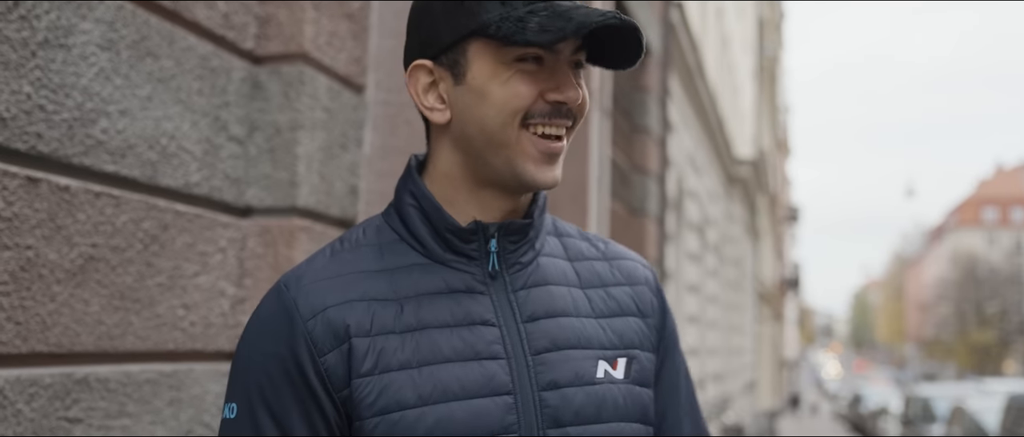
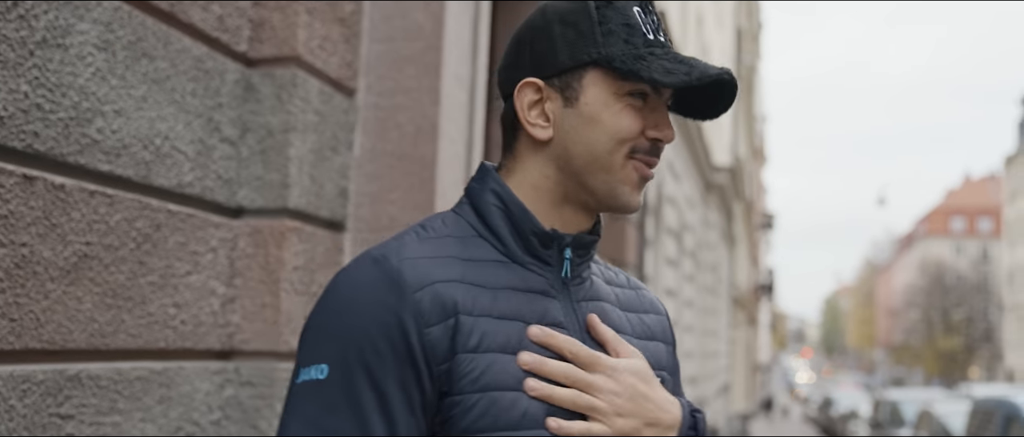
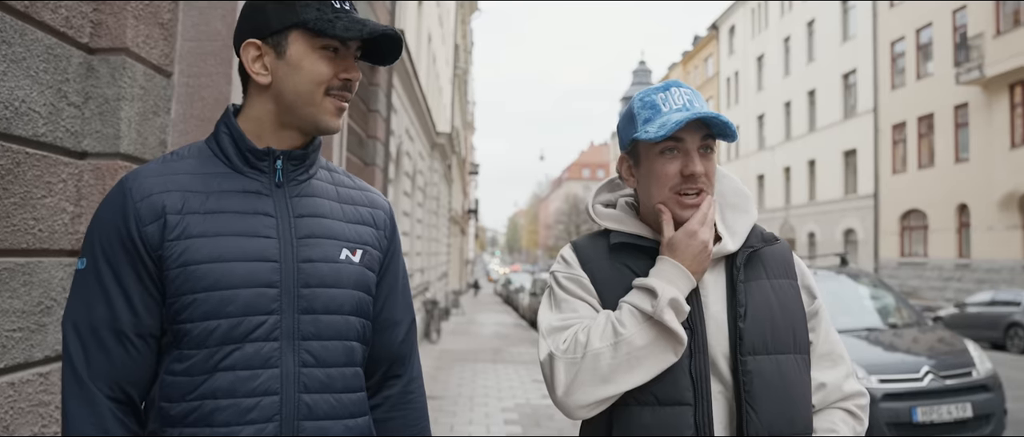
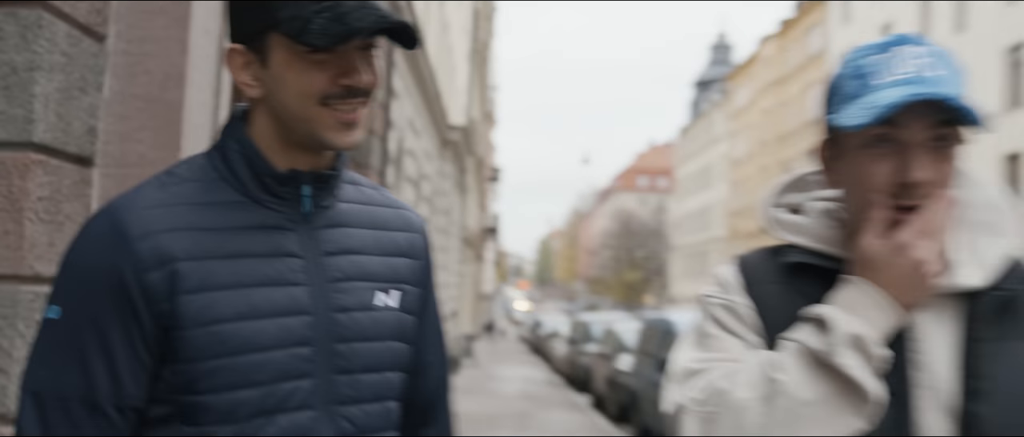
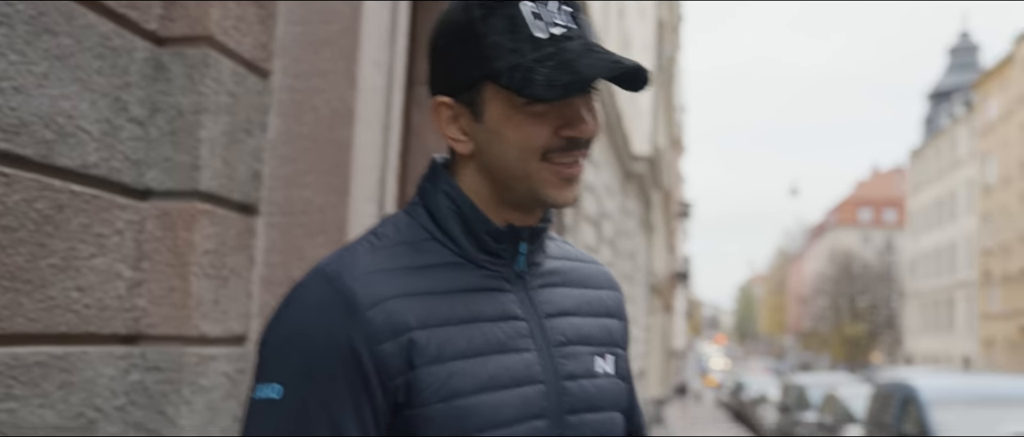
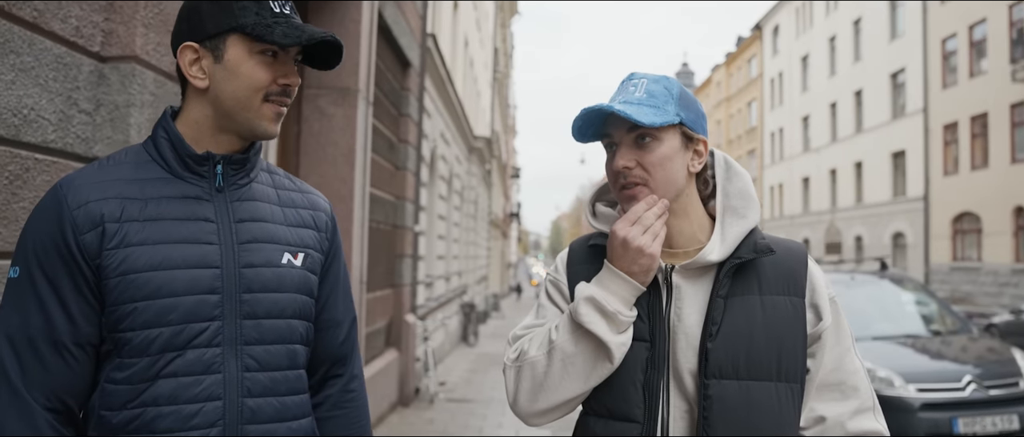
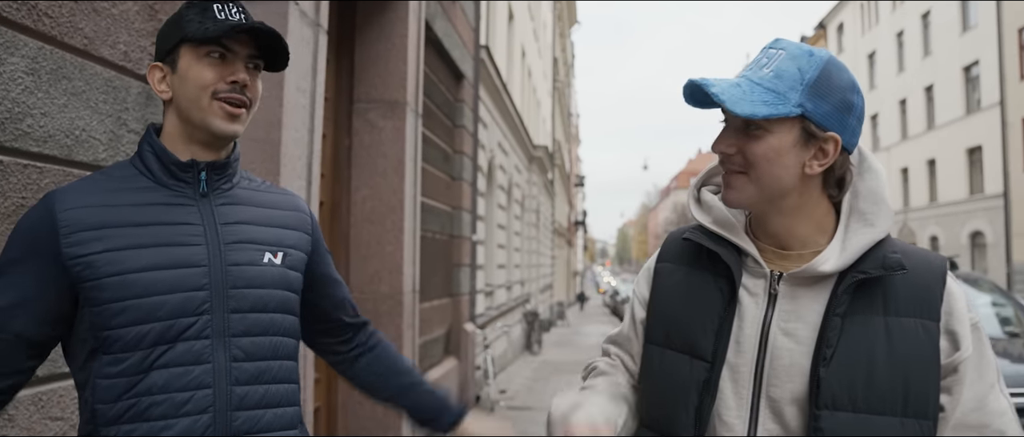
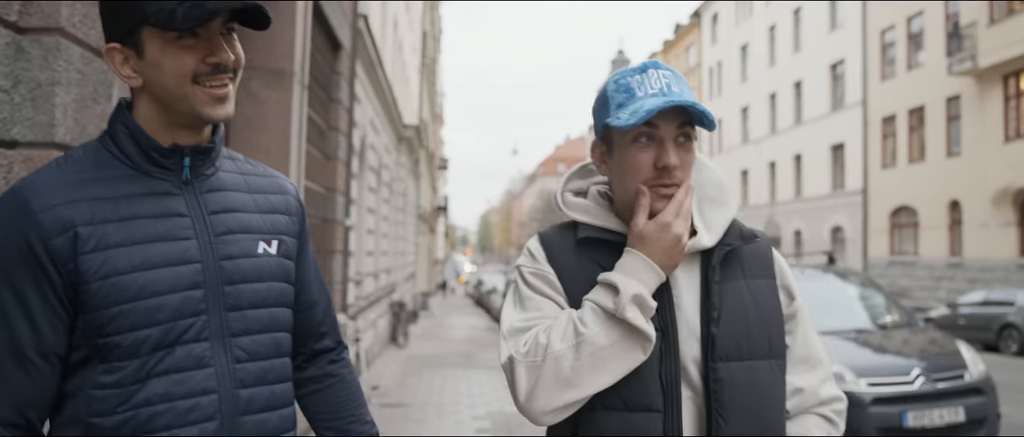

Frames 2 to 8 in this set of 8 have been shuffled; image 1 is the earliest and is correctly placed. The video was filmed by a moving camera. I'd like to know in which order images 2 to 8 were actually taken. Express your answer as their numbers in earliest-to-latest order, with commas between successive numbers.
2, 5, 4, 8, 3, 6, 7
